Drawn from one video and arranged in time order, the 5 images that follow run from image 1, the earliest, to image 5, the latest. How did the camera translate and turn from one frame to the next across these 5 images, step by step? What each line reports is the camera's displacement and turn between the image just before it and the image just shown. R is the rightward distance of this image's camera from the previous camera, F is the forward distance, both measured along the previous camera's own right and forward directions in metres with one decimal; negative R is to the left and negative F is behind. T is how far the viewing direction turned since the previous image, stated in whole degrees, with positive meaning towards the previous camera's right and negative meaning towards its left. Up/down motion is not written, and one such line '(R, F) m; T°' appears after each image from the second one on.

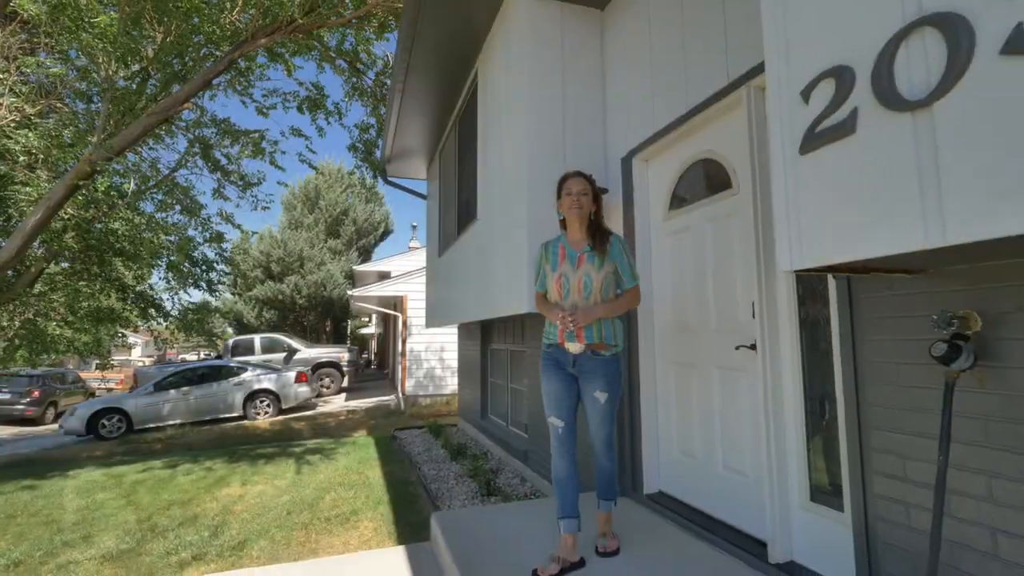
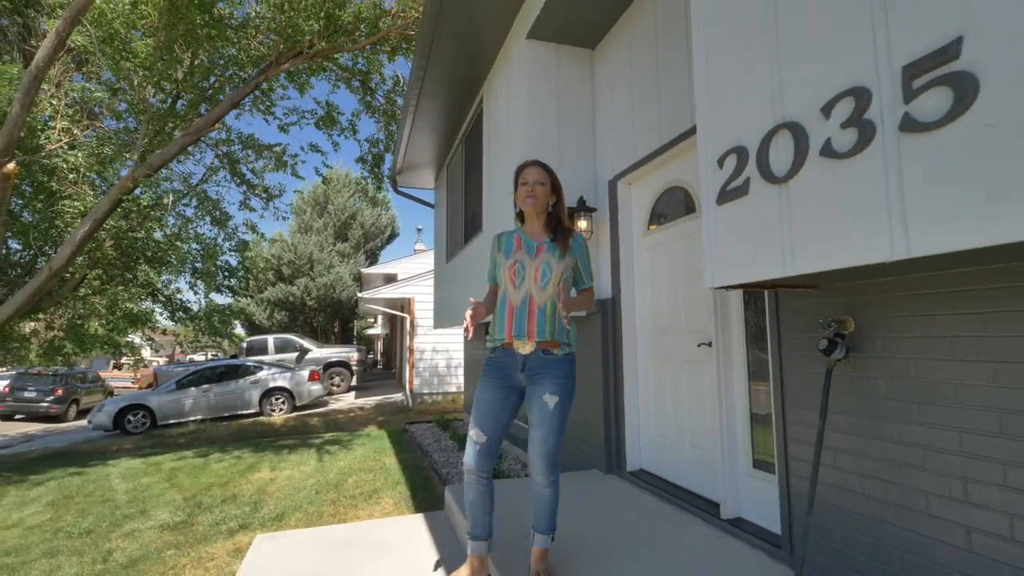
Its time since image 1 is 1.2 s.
(0.0, -0.5) m; 0°
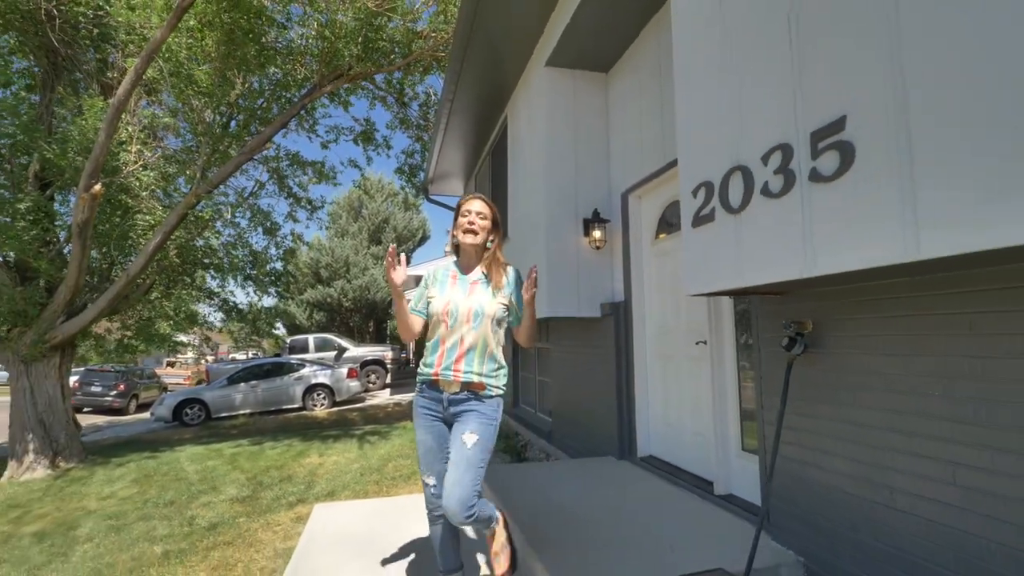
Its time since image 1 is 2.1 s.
(+0.1, -0.5) m; -3°
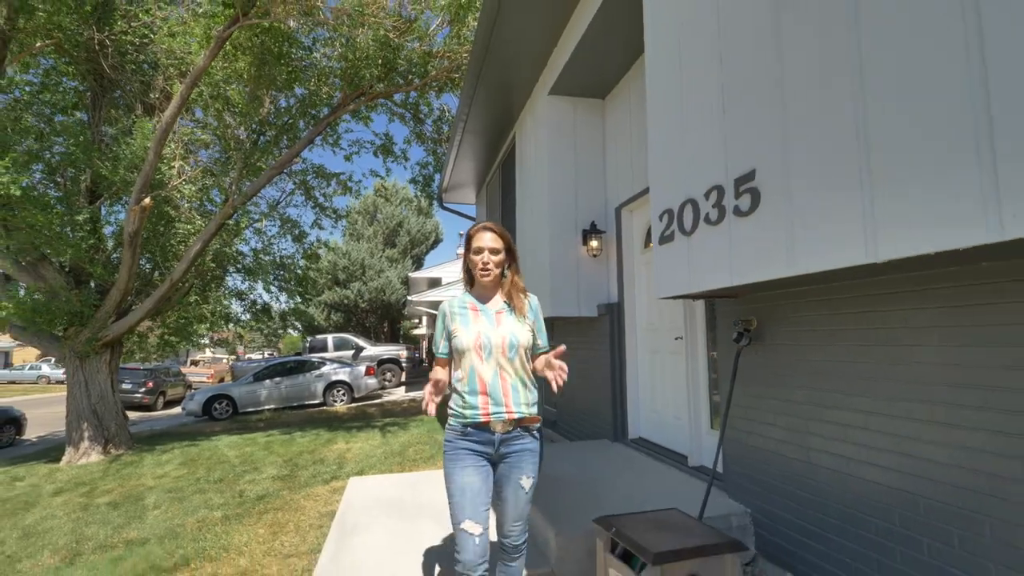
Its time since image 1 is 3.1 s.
(0.0, -0.6) m; -1°
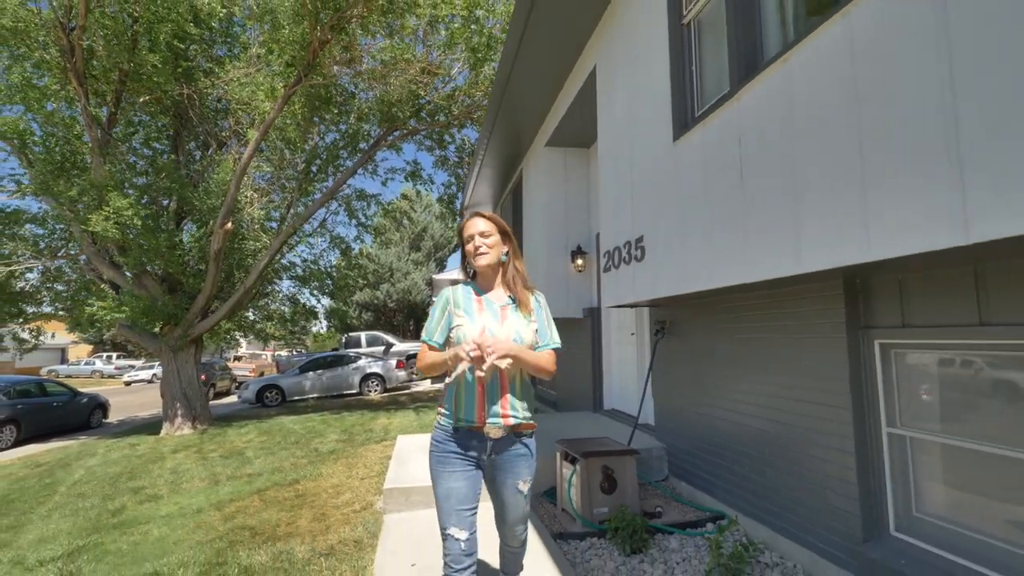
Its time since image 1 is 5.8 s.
(+0.2, -1.5) m; -2°
